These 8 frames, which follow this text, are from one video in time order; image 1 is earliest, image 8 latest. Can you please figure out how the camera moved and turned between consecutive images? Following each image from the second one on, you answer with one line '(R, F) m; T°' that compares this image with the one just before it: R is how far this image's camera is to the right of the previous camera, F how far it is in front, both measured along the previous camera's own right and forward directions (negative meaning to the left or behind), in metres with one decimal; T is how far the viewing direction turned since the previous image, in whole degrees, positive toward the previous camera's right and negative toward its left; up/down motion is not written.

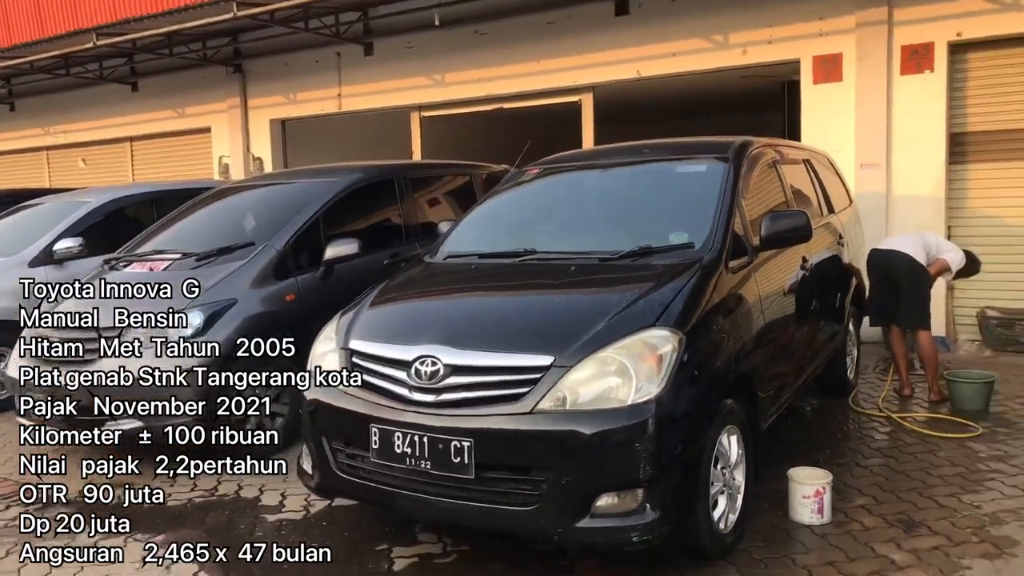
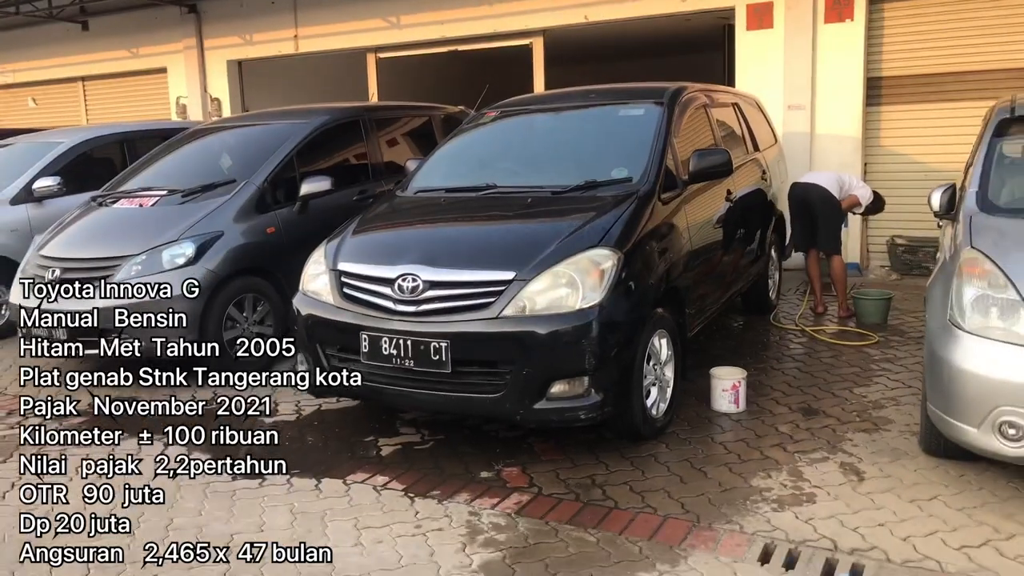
(-0.1, -0.6) m; +3°
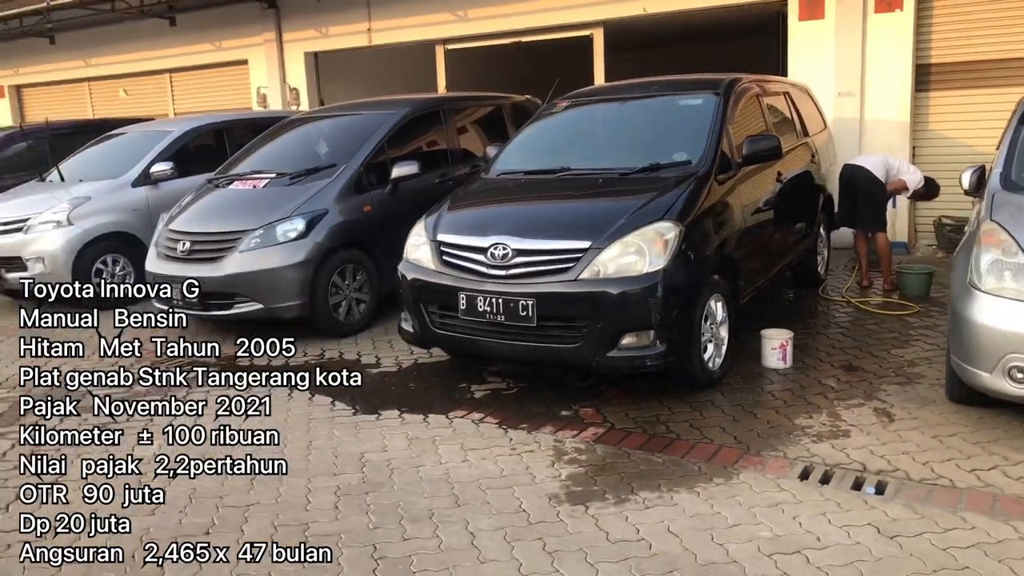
(-0.2, -0.7) m; -3°
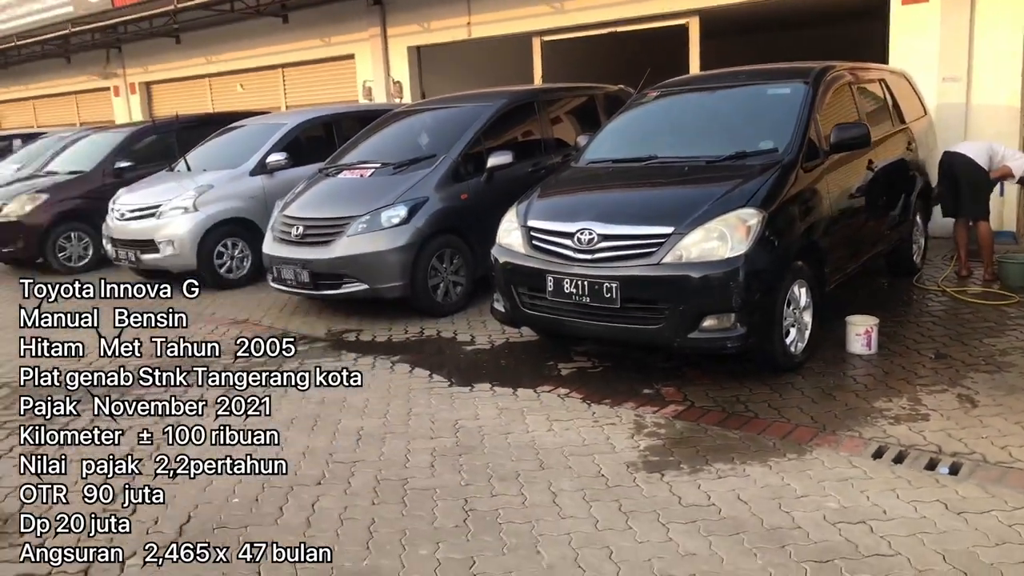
(+0.1, -0.3) m; -7°
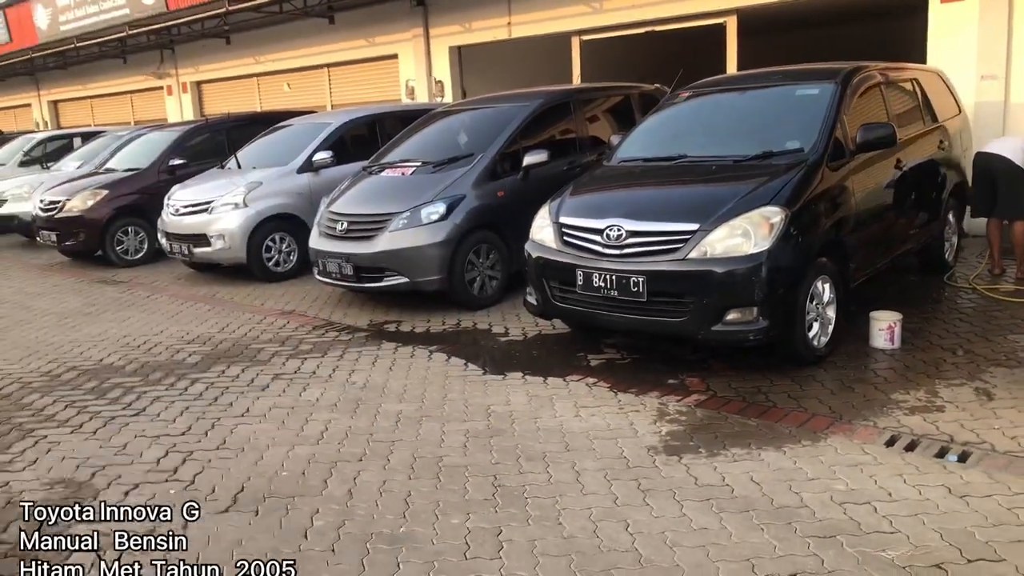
(+0.1, -0.2) m; -3°
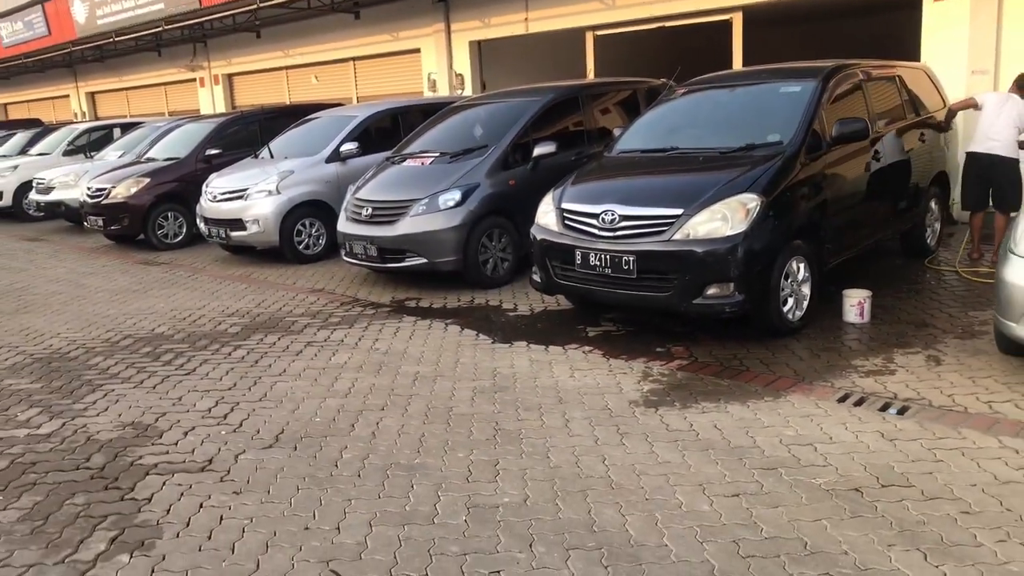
(+0.1, -0.6) m; -2°
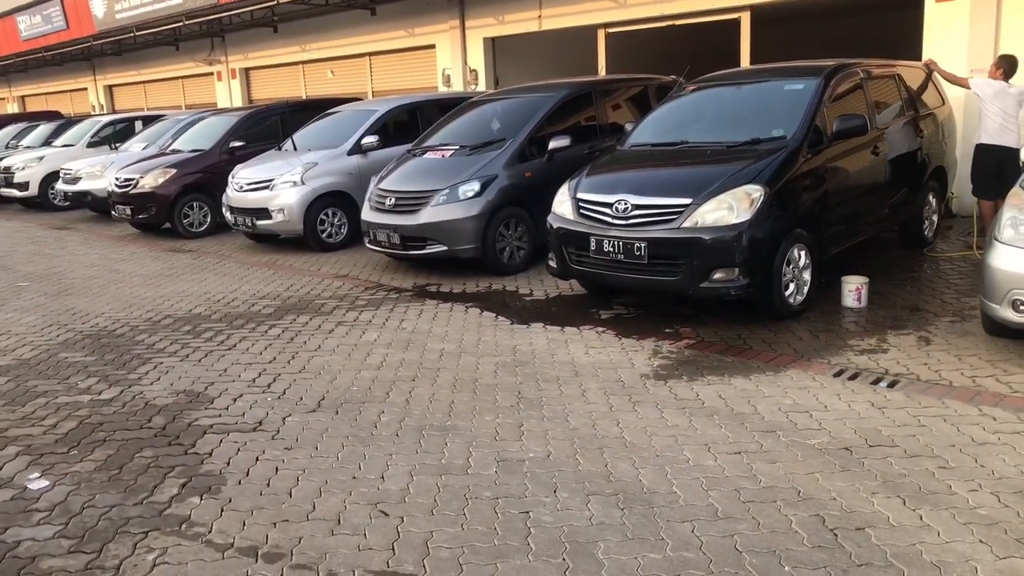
(-0.1, -0.4) m; 0°
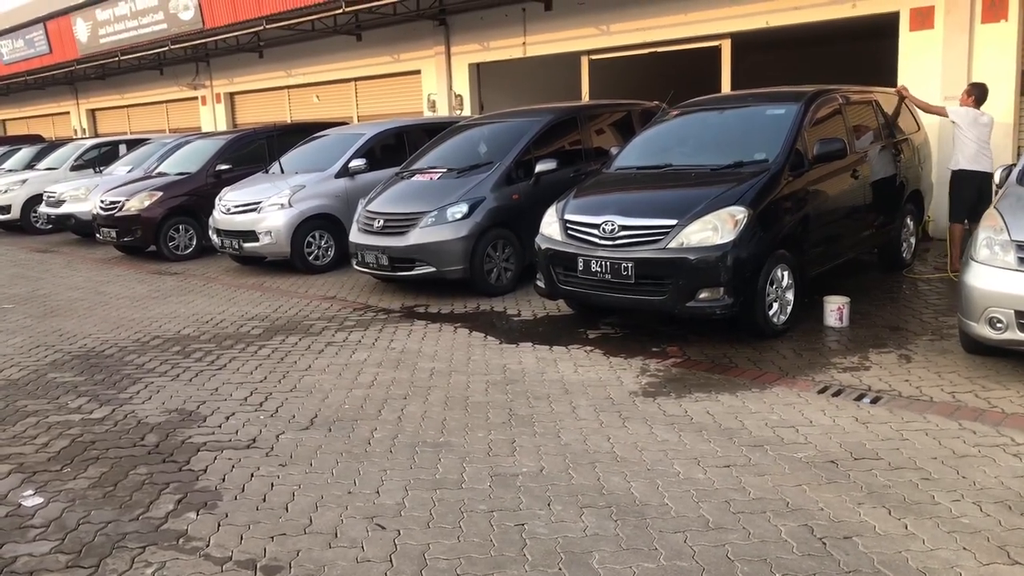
(-0.1, -0.1) m; +1°
